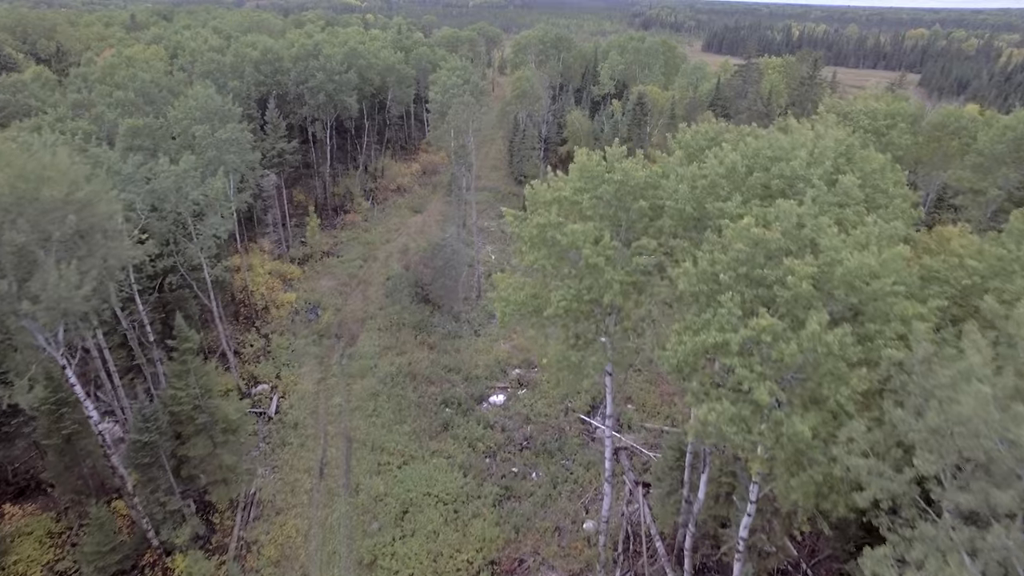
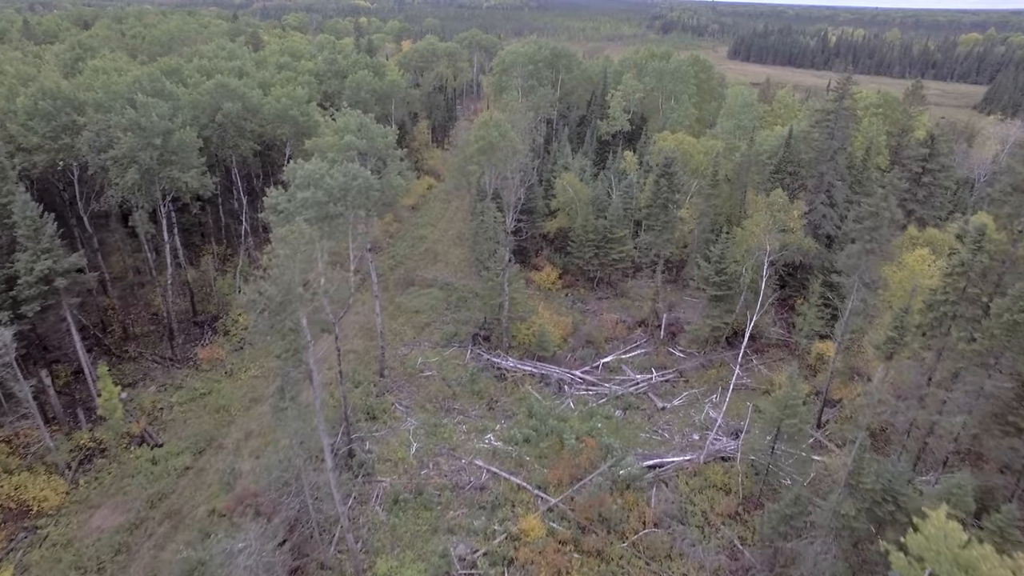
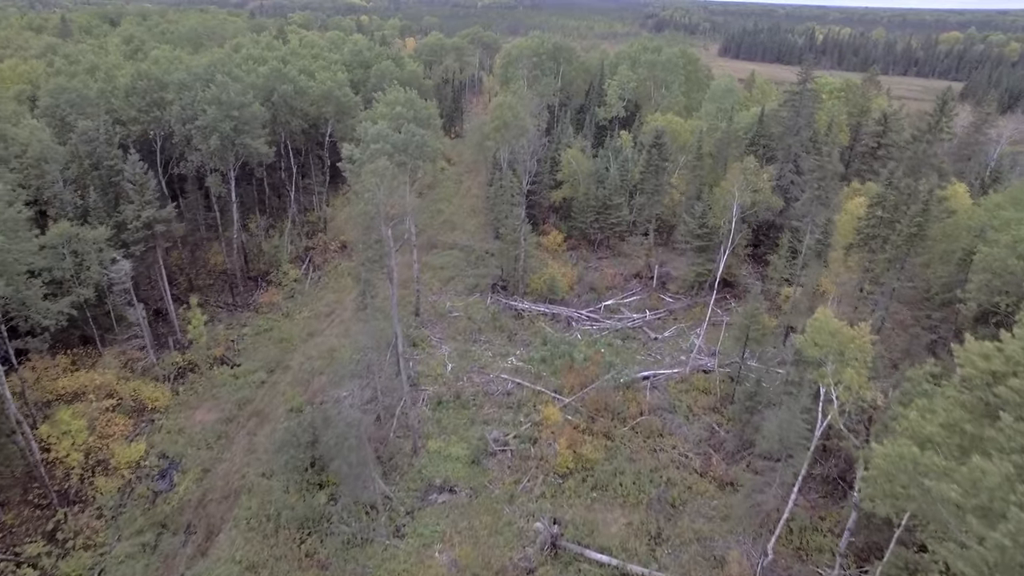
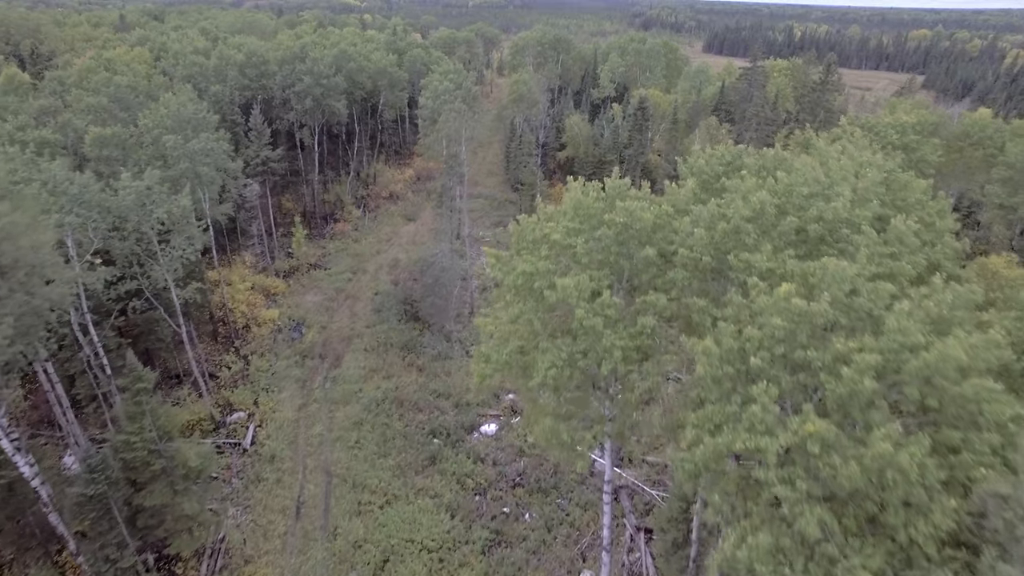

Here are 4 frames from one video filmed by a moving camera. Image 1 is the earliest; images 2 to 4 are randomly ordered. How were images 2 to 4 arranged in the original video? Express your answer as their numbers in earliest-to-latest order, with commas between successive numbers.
4, 3, 2
